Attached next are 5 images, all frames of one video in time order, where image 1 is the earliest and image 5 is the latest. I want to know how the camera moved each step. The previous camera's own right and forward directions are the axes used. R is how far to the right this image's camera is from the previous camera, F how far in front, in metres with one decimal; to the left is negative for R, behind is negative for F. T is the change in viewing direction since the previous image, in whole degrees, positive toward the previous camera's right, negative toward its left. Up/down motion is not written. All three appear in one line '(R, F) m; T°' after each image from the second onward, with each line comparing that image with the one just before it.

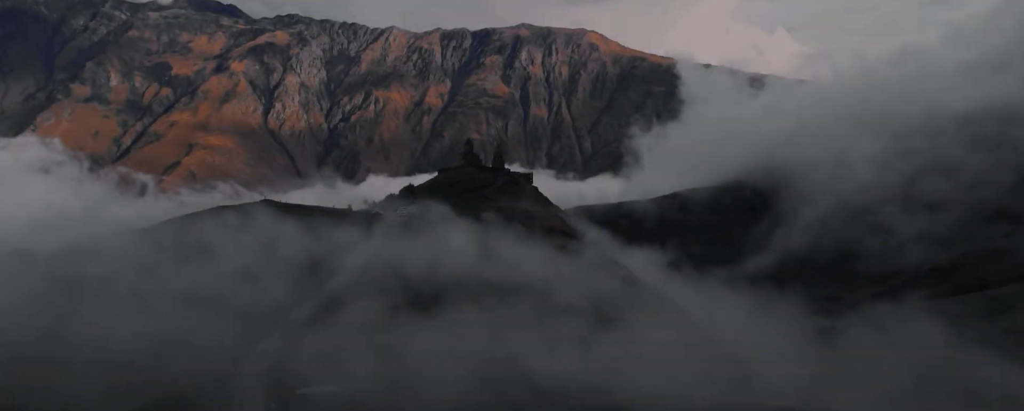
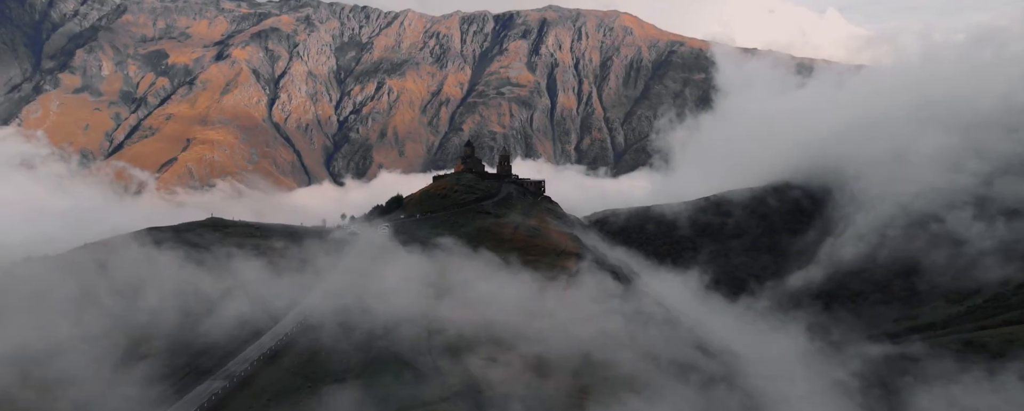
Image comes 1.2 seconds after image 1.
(+7.3, +31.5) m; -3°
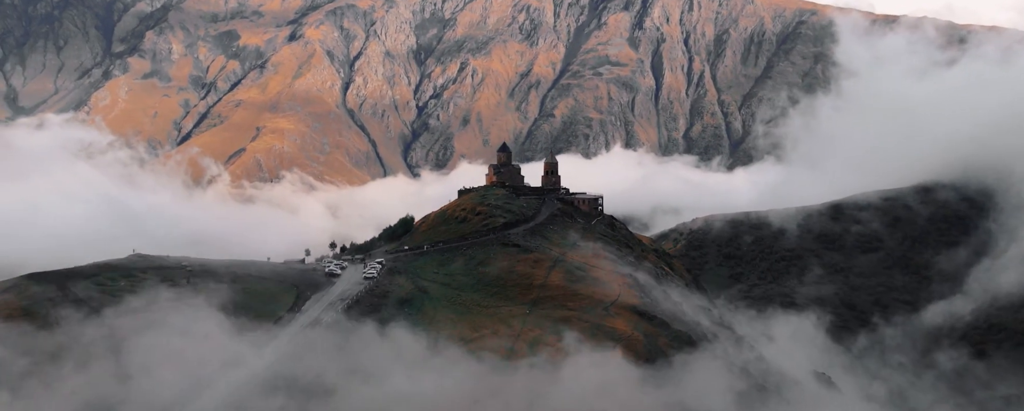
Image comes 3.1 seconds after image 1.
(+11.7, +37.5) m; -9°
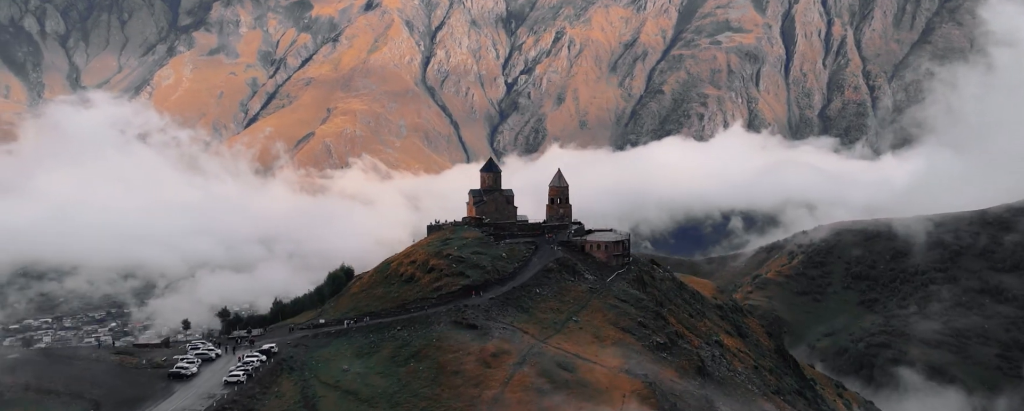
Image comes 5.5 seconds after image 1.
(+16.0, +37.9) m; -10°
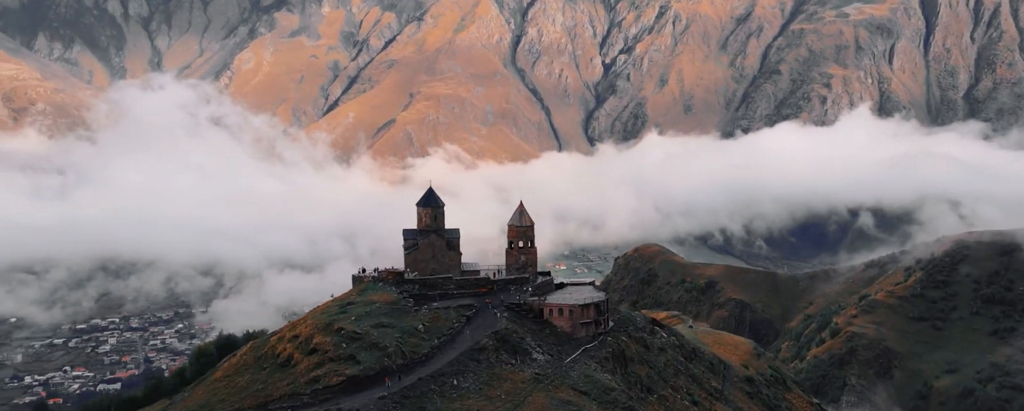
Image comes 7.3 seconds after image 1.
(+15.9, +20.1) m; -10°
